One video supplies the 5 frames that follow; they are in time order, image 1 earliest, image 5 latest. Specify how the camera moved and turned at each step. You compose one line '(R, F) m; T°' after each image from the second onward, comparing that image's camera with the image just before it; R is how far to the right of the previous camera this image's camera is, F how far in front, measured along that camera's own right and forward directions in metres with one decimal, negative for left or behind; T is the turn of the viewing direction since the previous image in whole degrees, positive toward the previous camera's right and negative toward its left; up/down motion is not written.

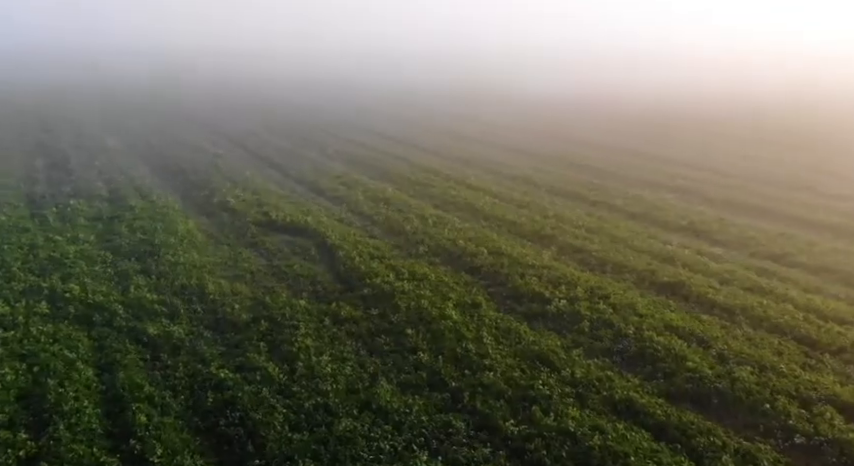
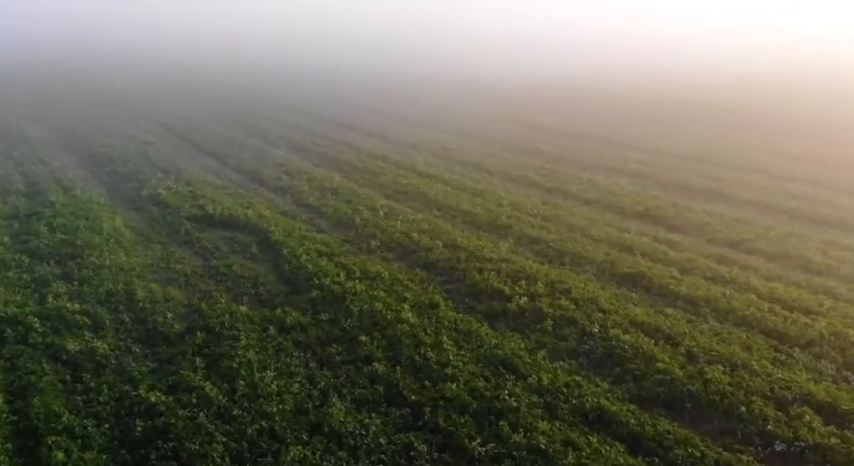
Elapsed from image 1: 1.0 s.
(-0.2, +1.6) m; +4°
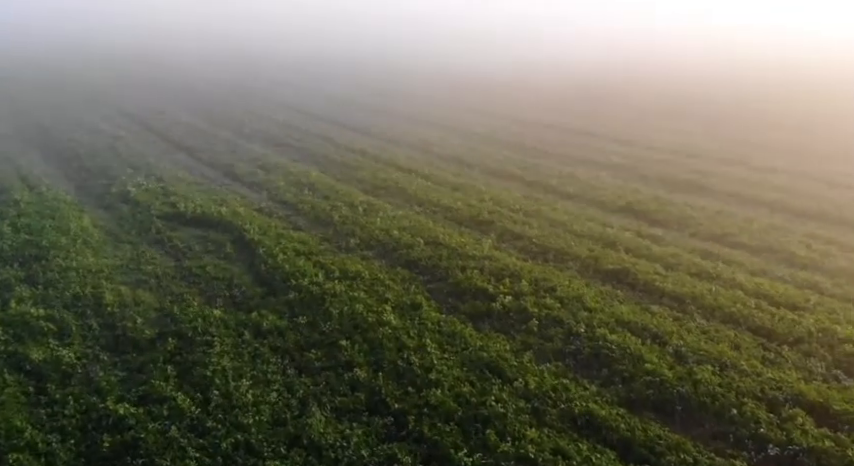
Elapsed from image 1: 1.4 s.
(-0.1, +0.7) m; +2°
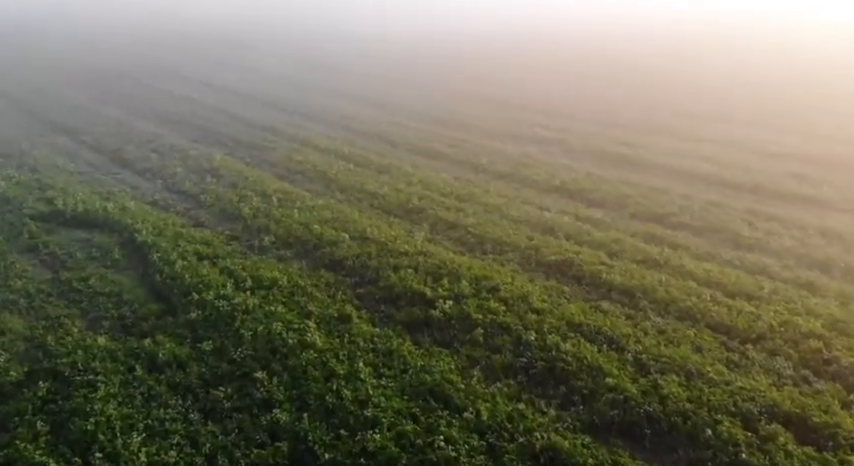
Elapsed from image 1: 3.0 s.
(-0.2, +2.8) m; +7°
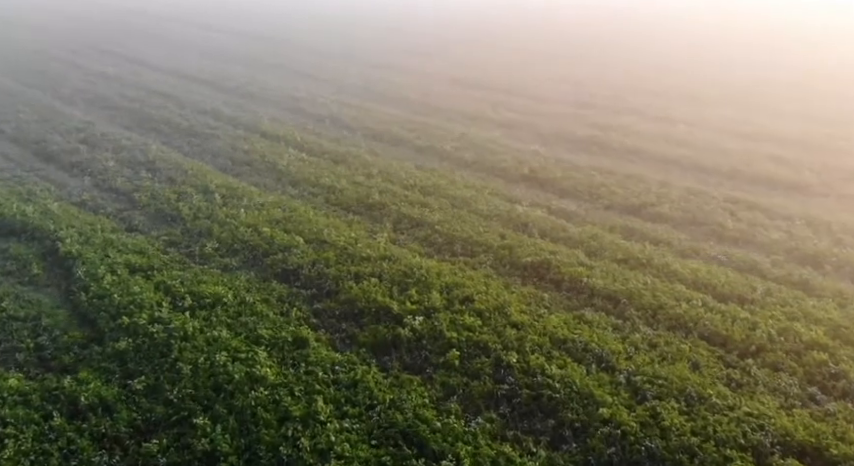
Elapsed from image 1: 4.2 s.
(-0.2, +2.2) m; +4°
